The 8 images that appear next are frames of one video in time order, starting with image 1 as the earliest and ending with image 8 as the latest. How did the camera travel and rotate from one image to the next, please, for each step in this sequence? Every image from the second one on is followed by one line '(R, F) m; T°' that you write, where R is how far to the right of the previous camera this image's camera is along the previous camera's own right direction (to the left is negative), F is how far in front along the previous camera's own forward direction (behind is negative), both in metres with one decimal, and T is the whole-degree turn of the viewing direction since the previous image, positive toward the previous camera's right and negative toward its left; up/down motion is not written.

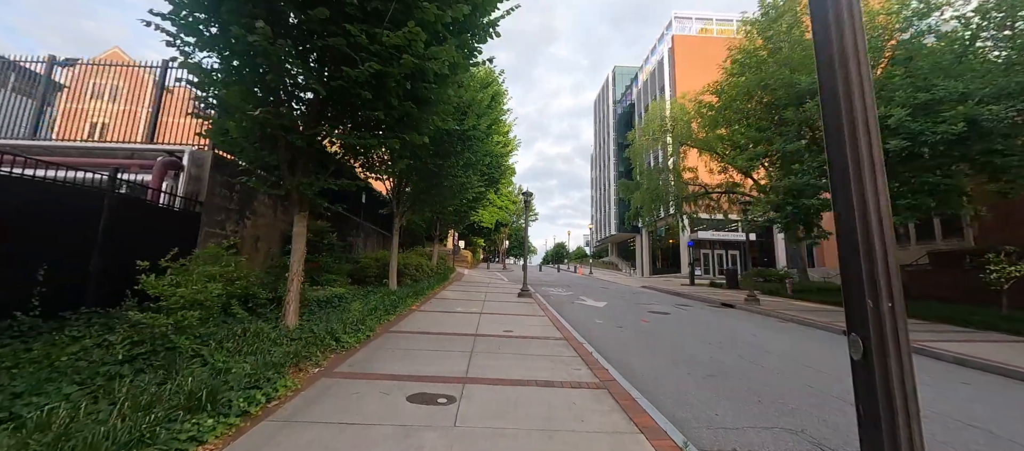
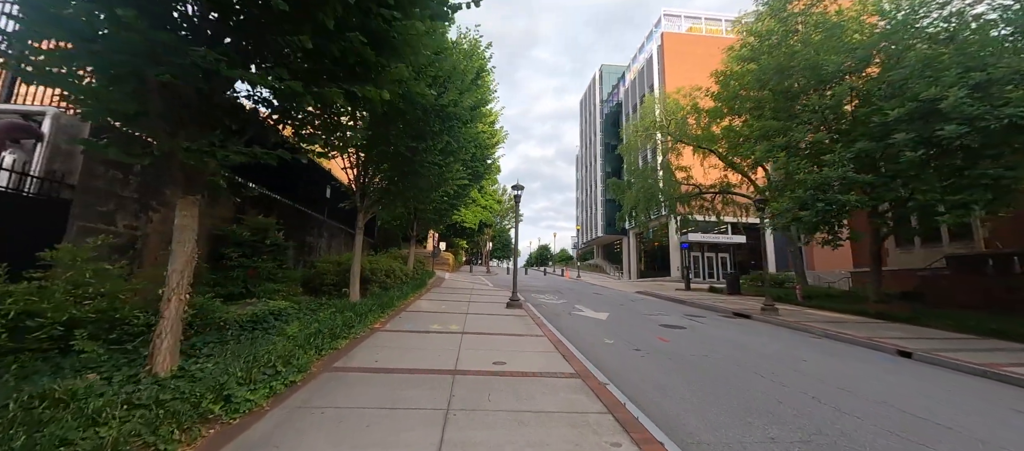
(-0.2, +1.8) m; +3°
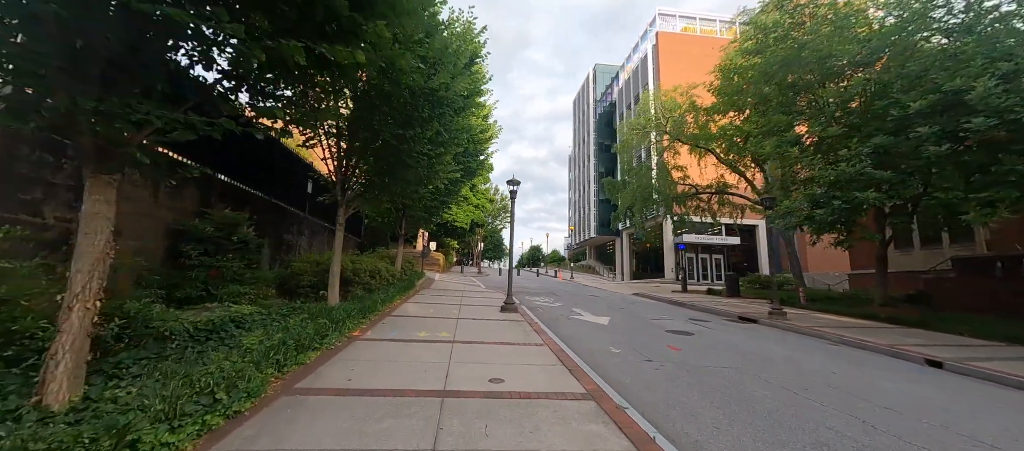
(-0.1, +0.7) m; +1°
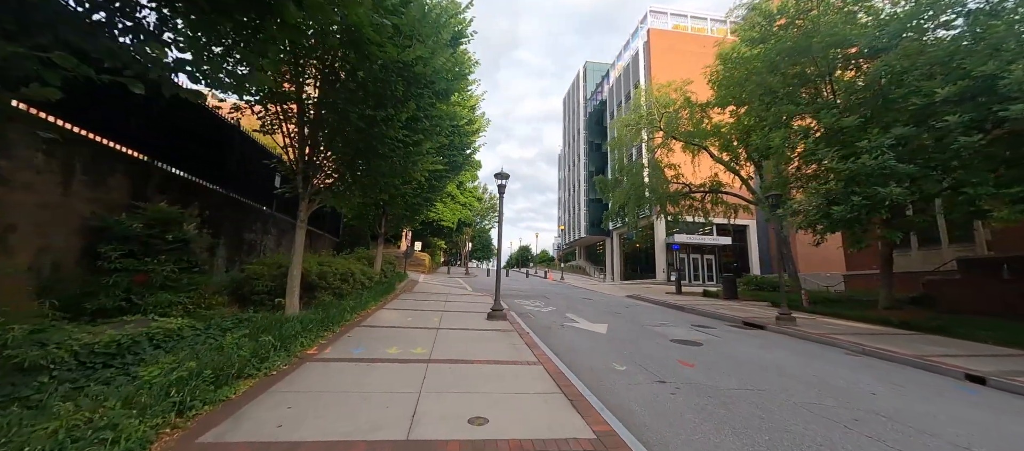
(0.0, +1.0) m; +2°
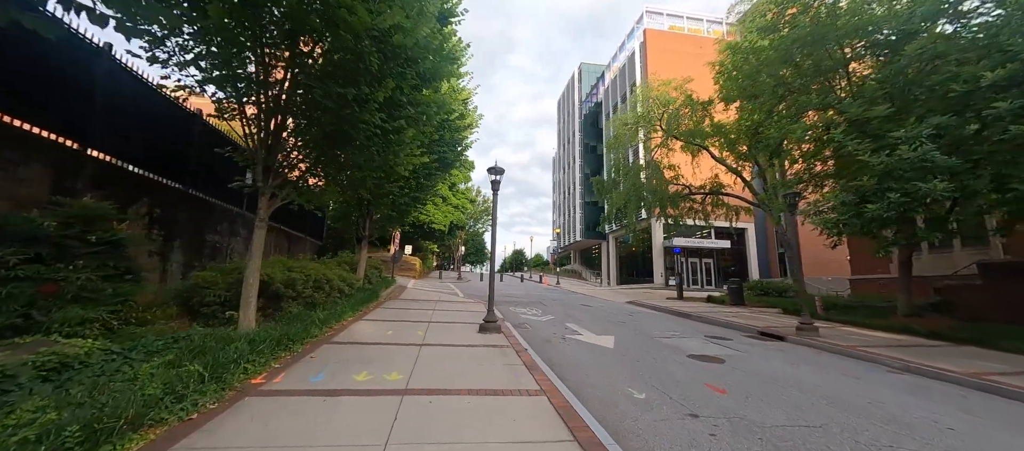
(0.0, +1.0) m; +1°
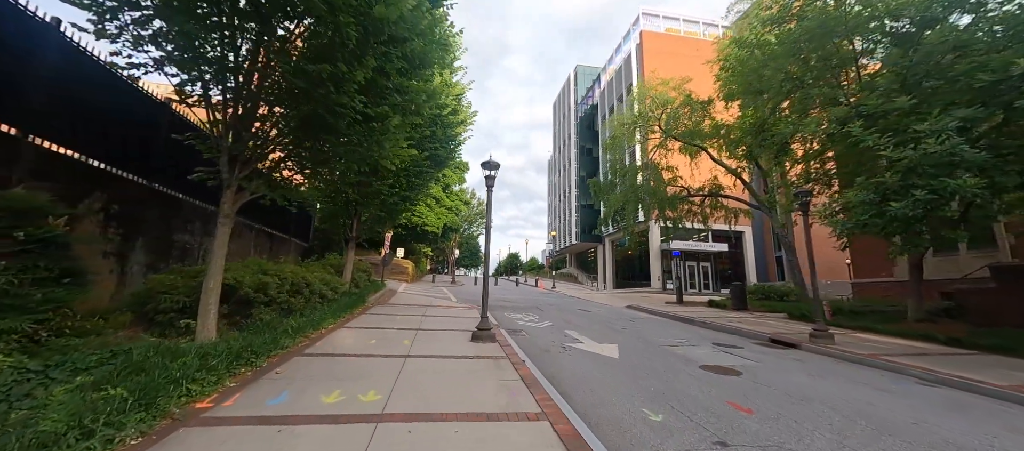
(0.0, +0.6) m; +1°
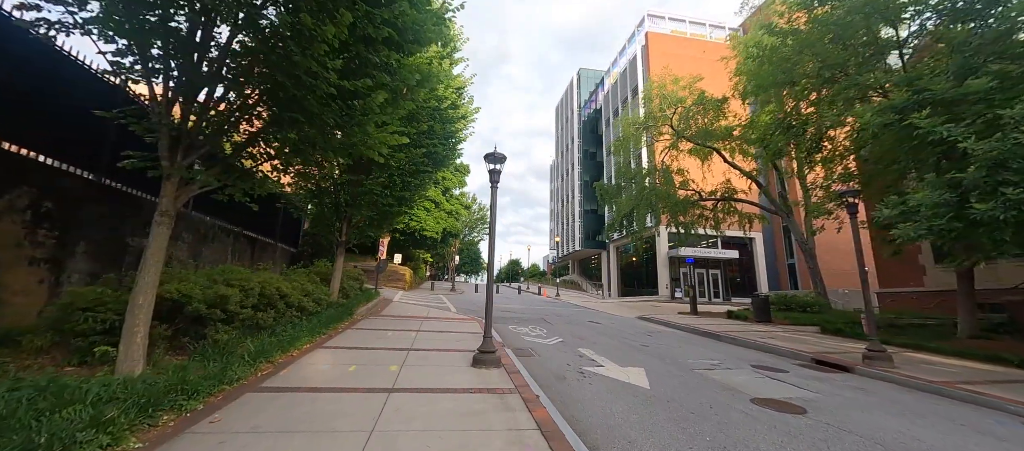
(-0.1, +1.1) m; 0°
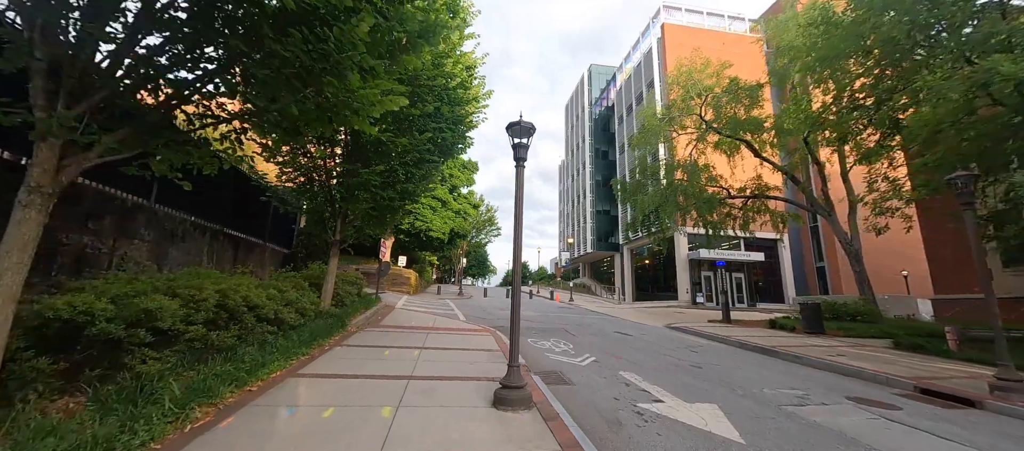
(-0.4, +1.5) m; -1°
